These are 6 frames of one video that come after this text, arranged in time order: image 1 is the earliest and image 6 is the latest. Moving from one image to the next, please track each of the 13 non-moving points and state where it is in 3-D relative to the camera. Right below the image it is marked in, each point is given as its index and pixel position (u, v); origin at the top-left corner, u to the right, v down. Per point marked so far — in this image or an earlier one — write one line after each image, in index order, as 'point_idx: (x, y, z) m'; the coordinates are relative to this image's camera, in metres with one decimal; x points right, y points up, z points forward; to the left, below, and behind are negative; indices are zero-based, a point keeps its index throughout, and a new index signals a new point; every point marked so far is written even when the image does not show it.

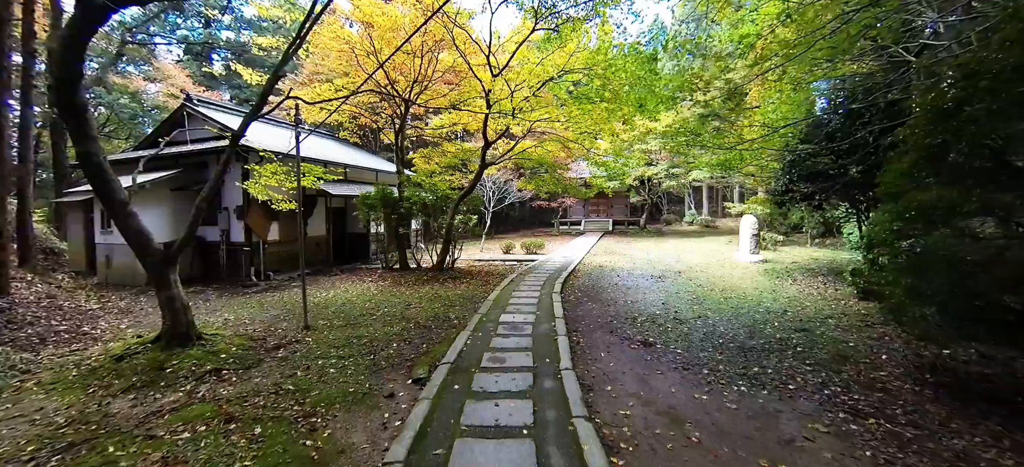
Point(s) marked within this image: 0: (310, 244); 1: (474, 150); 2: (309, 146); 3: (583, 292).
0: (-4.8, -0.3, +8.9) m
1: (-0.9, +1.9, +8.6) m
2: (-5.1, +2.2, +9.2) m
3: (+1.1, -0.9, +5.6) m
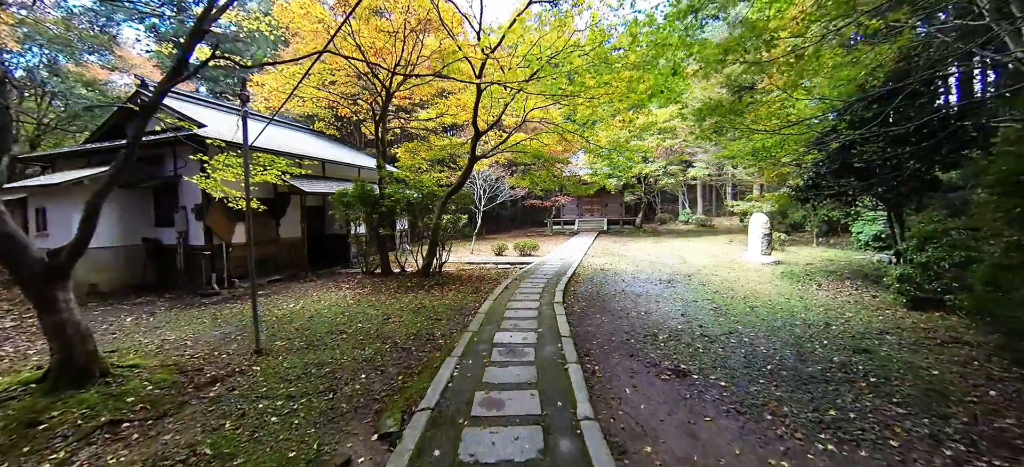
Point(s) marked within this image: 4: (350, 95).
0: (-5.0, -0.3, +8.1) m
1: (-1.1, +1.9, +7.9) m
2: (-5.2, +2.1, +8.3) m
3: (+1.0, -0.9, +4.9) m
4: (-3.7, +3.1, +8.2) m
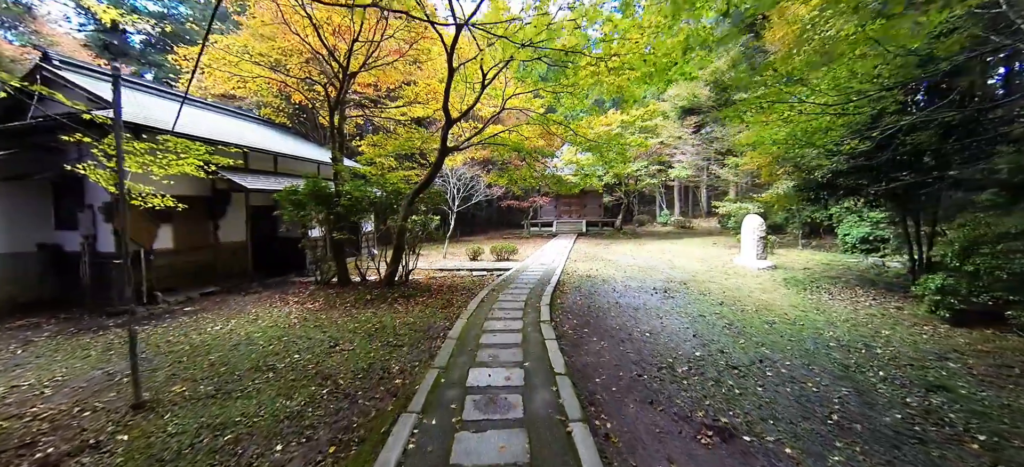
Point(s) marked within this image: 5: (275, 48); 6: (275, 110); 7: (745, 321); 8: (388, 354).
0: (-5.4, -0.4, +6.9) m
1: (-1.5, +1.8, +7.0) m
2: (-5.7, +2.1, +7.2) m
3: (+0.8, -1.0, +4.1) m
4: (-4.1, +3.0, +7.2) m
5: (-4.1, +3.2, +6.4) m
6: (-5.3, +2.8, +8.3) m
7: (+2.5, -1.0, +4.0) m
8: (-1.1, -1.1, +3.3) m
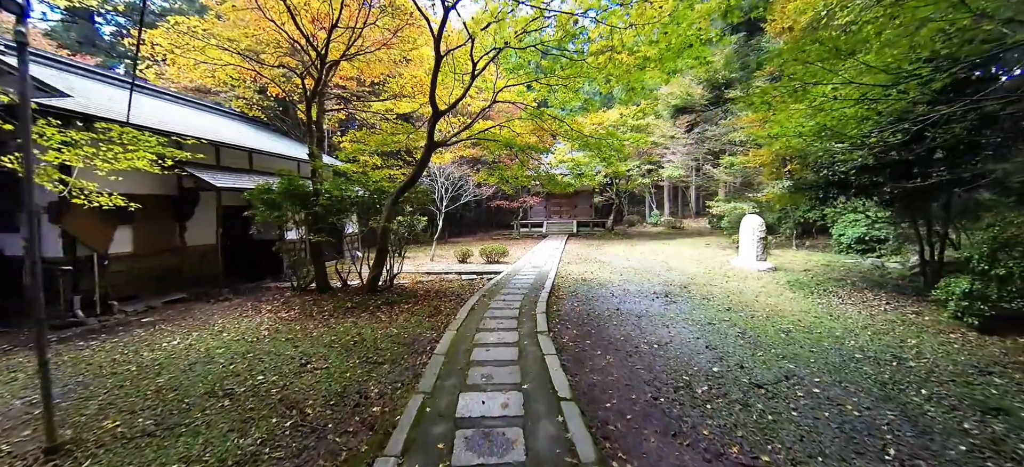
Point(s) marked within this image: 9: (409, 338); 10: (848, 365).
0: (-5.6, -0.4, +6.4) m
1: (-1.7, +1.8, +6.6) m
2: (-5.9, +2.0, +6.6) m
3: (+0.7, -1.0, +3.8) m
4: (-4.3, +3.0, +6.7) m
5: (-4.2, +3.2, +5.9) m
6: (-5.5, +2.7, +7.7) m
7: (+2.5, -1.0, +3.7) m
8: (-1.1, -1.1, +2.9) m
9: (-1.0, -1.1, +3.7) m
10: (+2.6, -1.0, +2.8) m
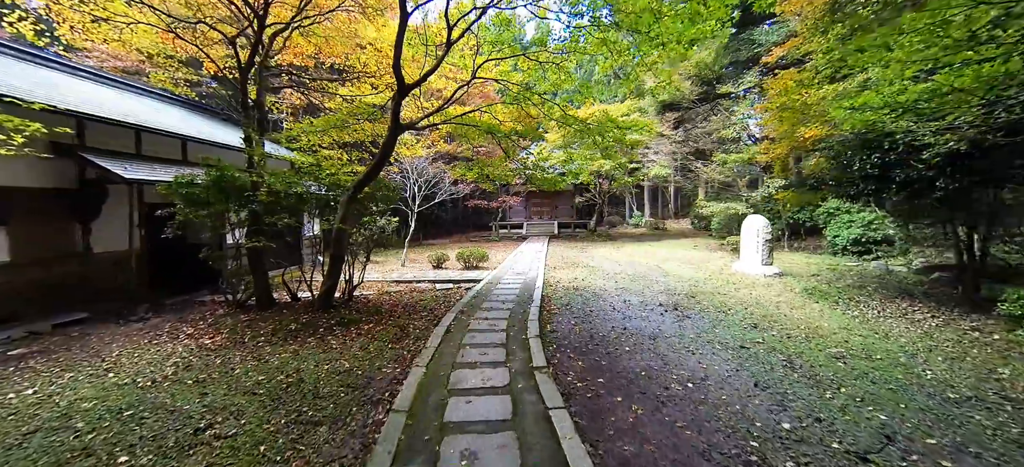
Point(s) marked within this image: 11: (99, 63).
0: (-5.8, -0.5, +5.2) m
1: (-1.9, +1.8, +5.6) m
2: (-6.1, +2.0, +5.4) m
3: (+0.6, -1.0, +3.0) m
4: (-4.6, +2.9, +5.5) m
5: (-4.5, +3.1, +4.7) m
6: (-5.8, +2.7, +6.5) m
7: (+2.4, -1.0, +3.0) m
8: (-1.2, -1.1, +2.0) m
9: (-1.1, -1.1, +2.8) m
10: (+2.5, -1.0, +2.1) m
11: (-8.6, +3.6, +7.7) m
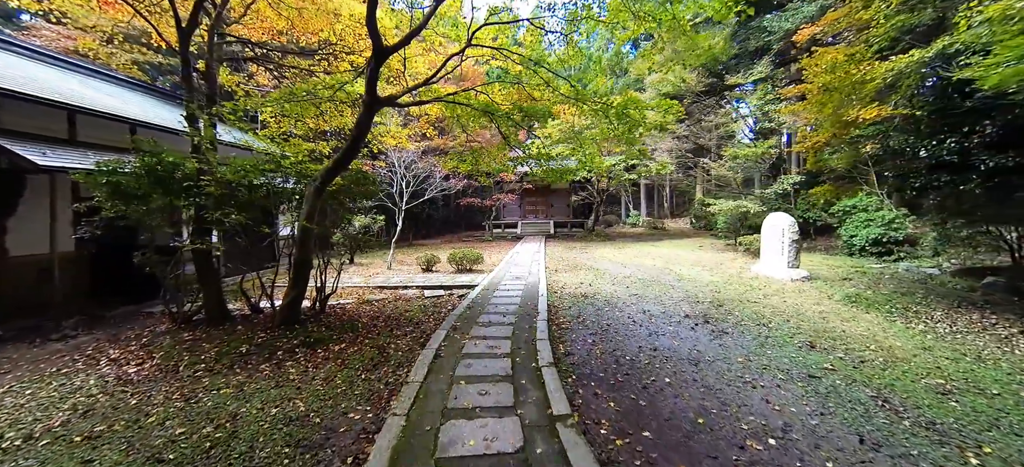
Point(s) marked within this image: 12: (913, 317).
0: (-5.8, -0.5, +4.3) m
1: (-1.9, +1.8, +4.9) m
2: (-6.1, +2.0, +4.5) m
3: (+0.7, -1.0, +2.3) m
4: (-4.6, +2.9, +4.7) m
5: (-4.5, +3.1, +3.9) m
6: (-5.9, +2.7, +5.6) m
7: (+2.4, -1.0, +2.3) m
8: (-1.1, -1.1, +1.2) m
9: (-1.1, -1.1, +2.0) m
10: (+2.6, -1.0, +1.5) m
11: (-8.7, +3.6, +6.8) m
12: (+4.0, -0.8, +3.7) m
